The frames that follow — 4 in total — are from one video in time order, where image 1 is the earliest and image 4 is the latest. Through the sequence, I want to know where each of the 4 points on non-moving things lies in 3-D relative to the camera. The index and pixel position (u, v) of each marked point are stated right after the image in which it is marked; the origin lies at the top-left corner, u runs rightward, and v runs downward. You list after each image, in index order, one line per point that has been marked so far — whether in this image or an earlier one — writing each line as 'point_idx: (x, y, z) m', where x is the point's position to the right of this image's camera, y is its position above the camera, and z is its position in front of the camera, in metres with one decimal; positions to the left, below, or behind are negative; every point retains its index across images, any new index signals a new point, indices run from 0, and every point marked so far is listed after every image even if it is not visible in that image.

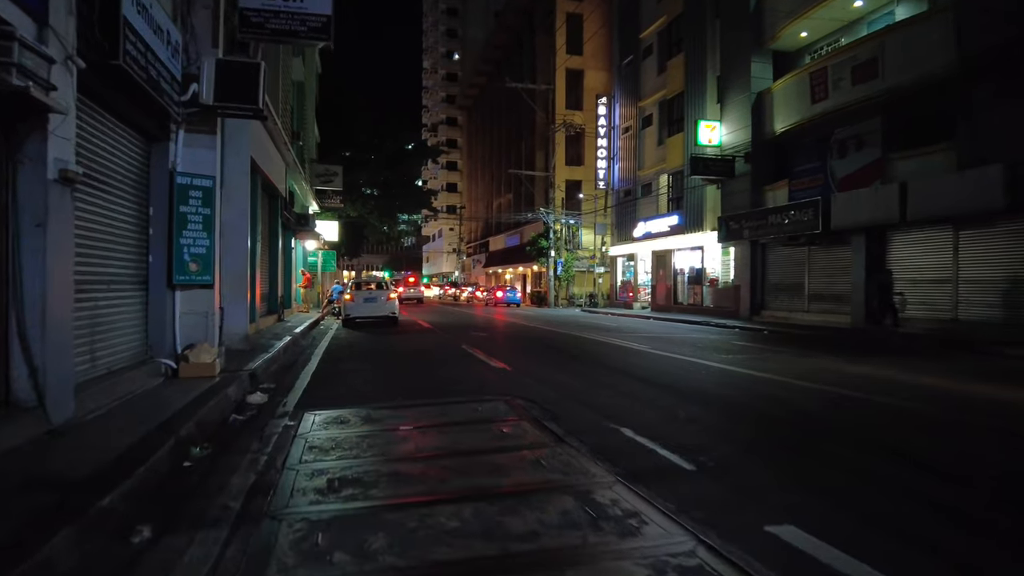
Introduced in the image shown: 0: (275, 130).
0: (-6.1, +4.1, +17.2) m
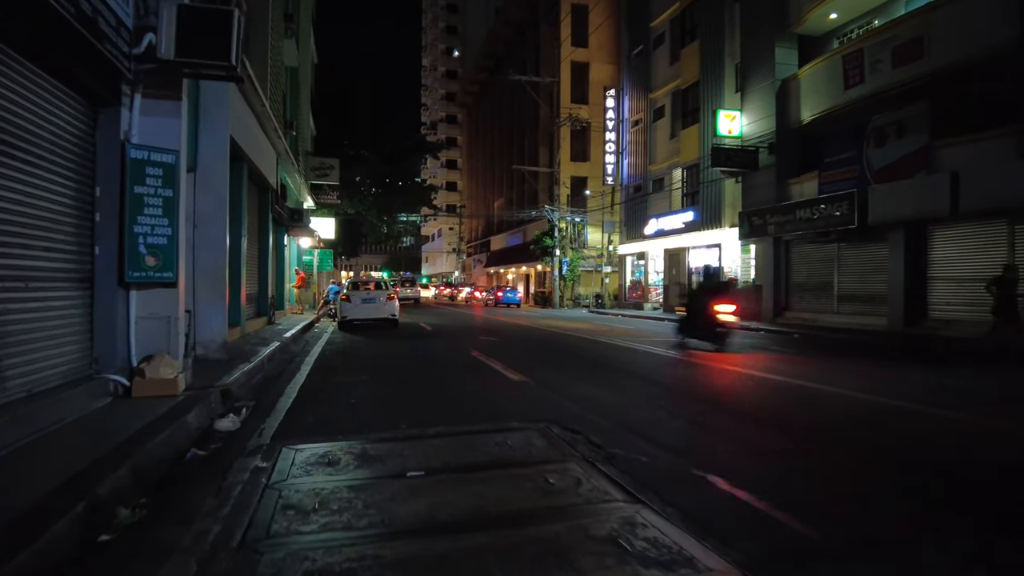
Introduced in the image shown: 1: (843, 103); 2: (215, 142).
0: (-5.8, +4.1, +15.6) m
1: (+9.8, +5.5, +19.9) m
2: (-4.5, +2.3, +10.3) m
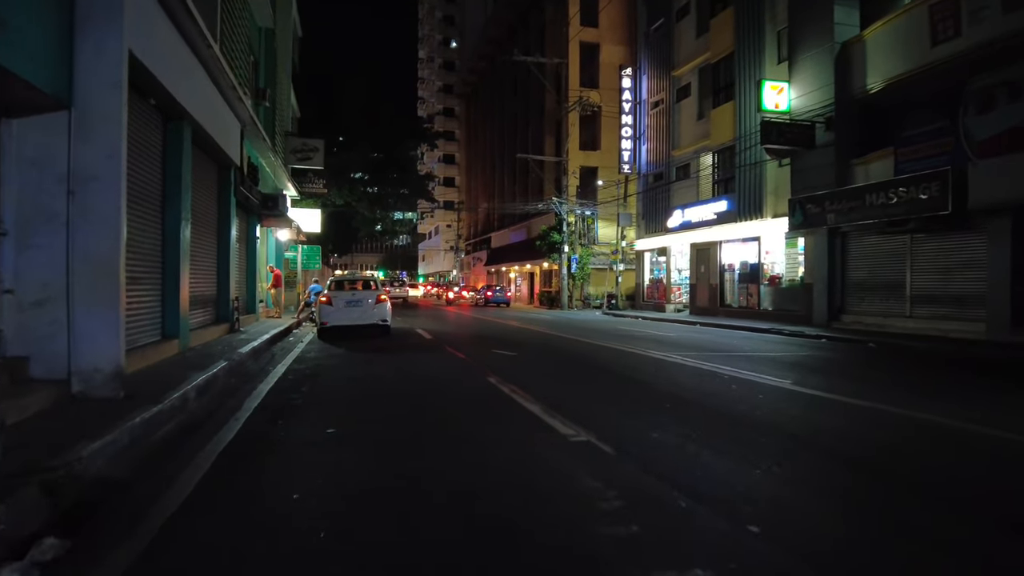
0: (-5.4, +4.1, +12.0) m
1: (+10.2, +5.5, +16.4) m
2: (-4.1, +2.3, +6.8) m
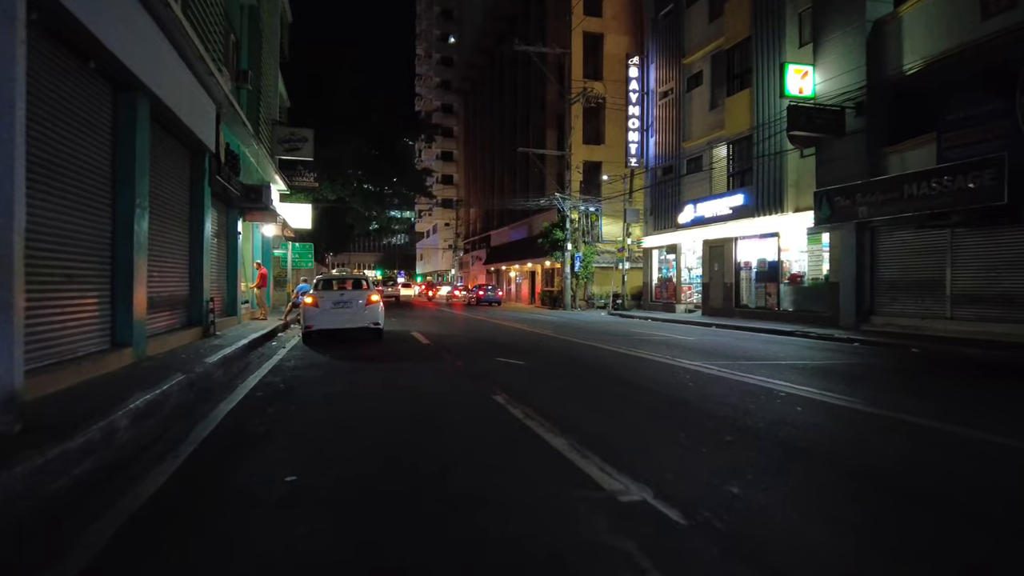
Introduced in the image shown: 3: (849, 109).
0: (-5.3, +4.1, +10.4) m
1: (+10.4, +5.5, +14.8) m
2: (-3.9, +2.3, +5.1) m
3: (+9.5, +5.0, +19.0) m
